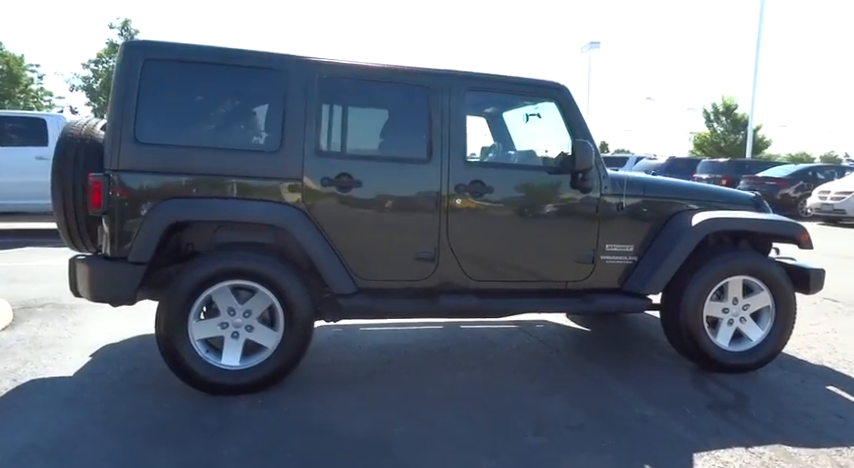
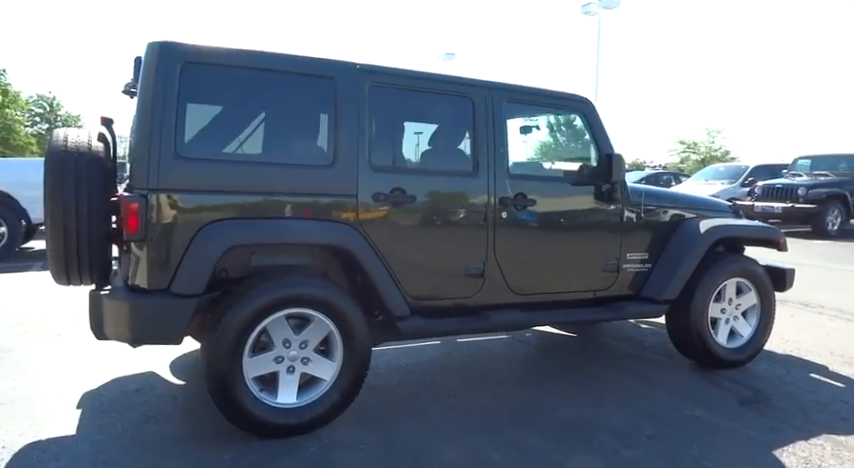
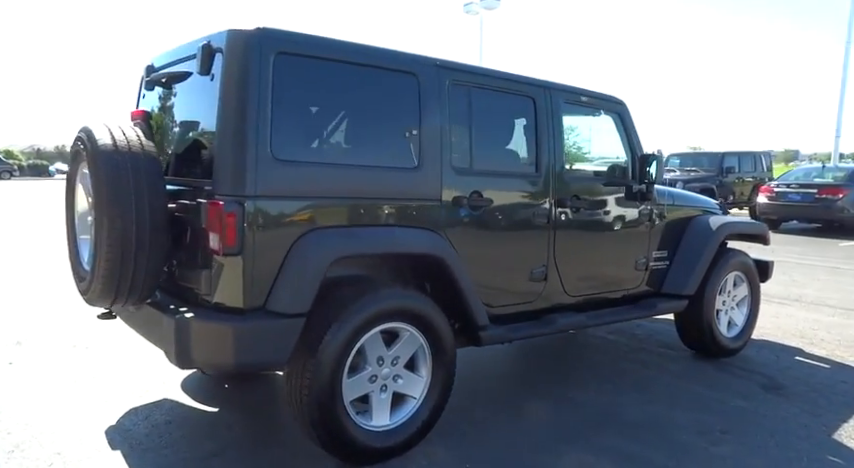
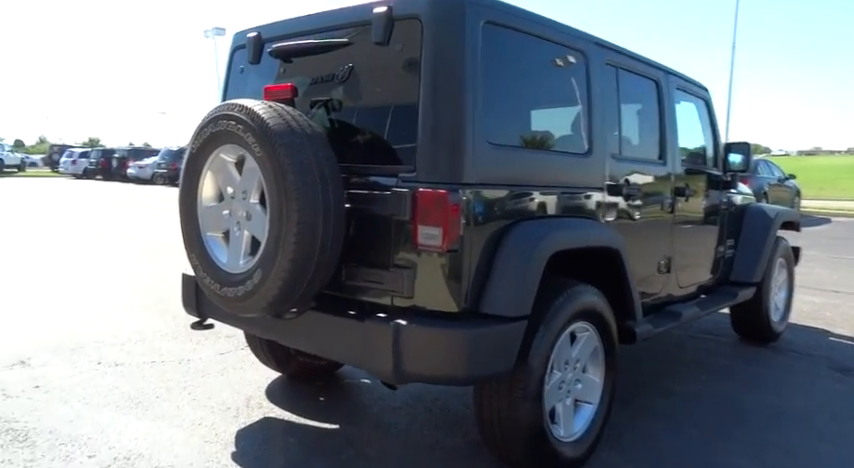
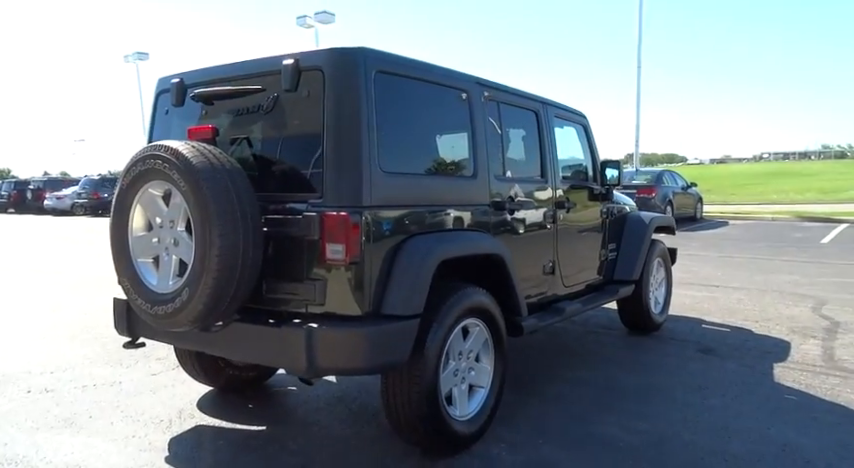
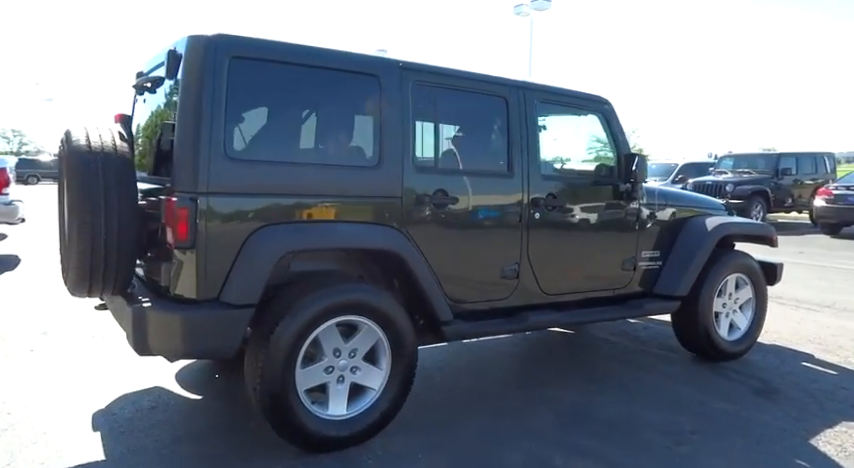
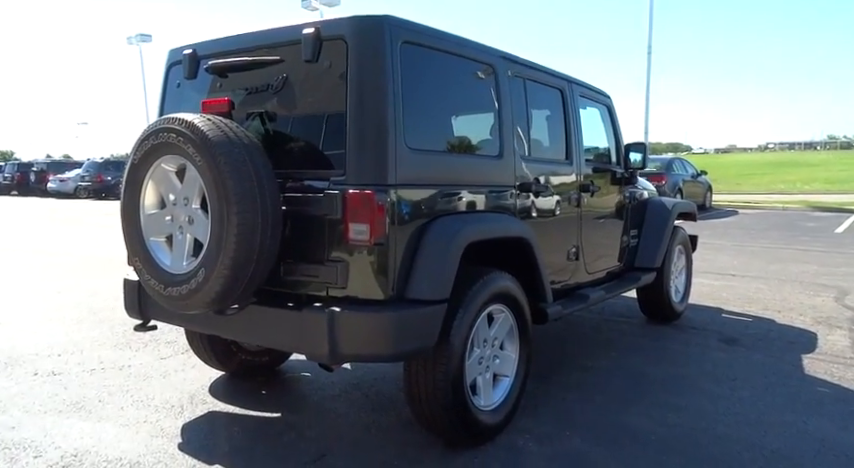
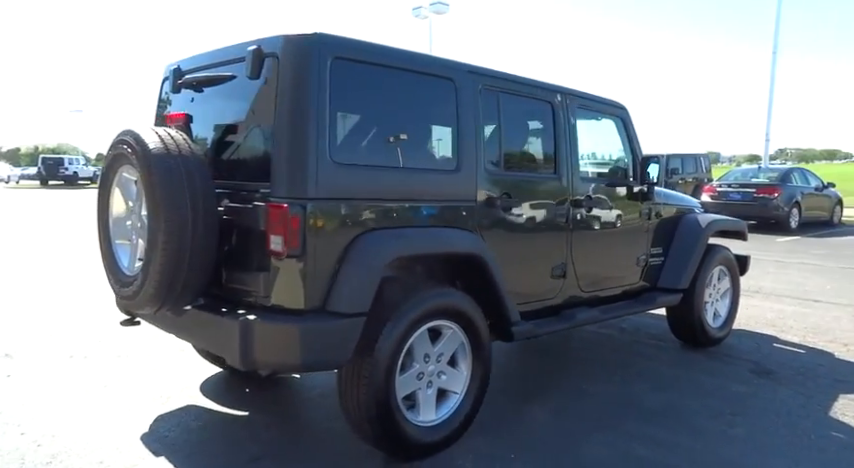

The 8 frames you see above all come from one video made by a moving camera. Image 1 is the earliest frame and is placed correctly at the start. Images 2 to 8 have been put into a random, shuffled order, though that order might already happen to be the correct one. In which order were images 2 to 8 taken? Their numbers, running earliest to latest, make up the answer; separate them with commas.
2, 6, 3, 8, 5, 7, 4
